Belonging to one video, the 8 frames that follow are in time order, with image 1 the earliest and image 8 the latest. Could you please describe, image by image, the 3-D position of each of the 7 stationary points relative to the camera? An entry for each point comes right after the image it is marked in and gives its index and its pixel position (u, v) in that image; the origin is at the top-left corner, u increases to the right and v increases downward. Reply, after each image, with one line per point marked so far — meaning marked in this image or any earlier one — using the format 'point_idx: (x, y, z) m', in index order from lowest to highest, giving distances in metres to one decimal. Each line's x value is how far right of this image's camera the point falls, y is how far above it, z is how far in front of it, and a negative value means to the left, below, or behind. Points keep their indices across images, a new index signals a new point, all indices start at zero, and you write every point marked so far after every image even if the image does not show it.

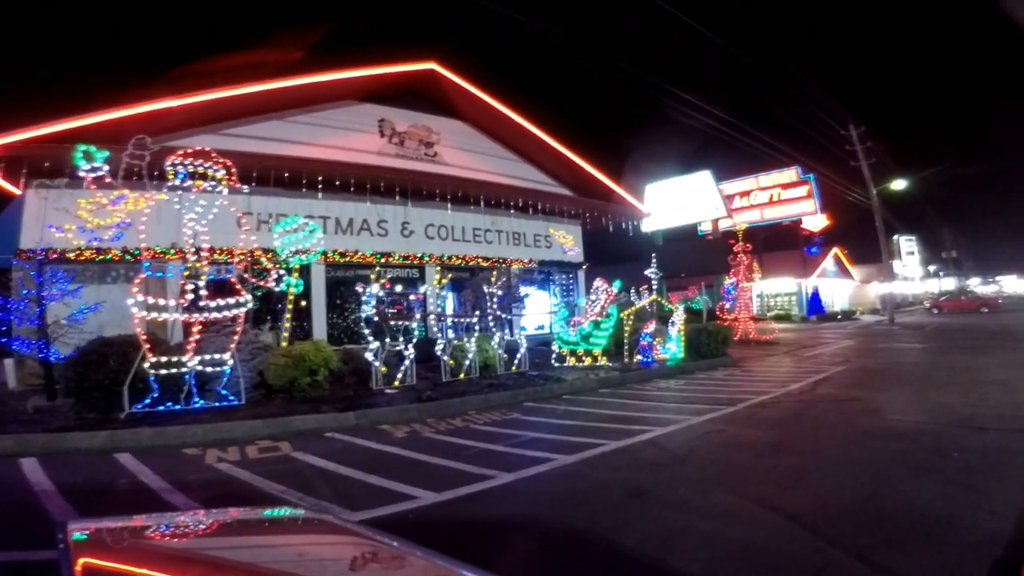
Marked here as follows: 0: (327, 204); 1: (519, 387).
0: (-3.4, +1.5, +10.7) m
1: (+0.3, -1.7, +10.7) m
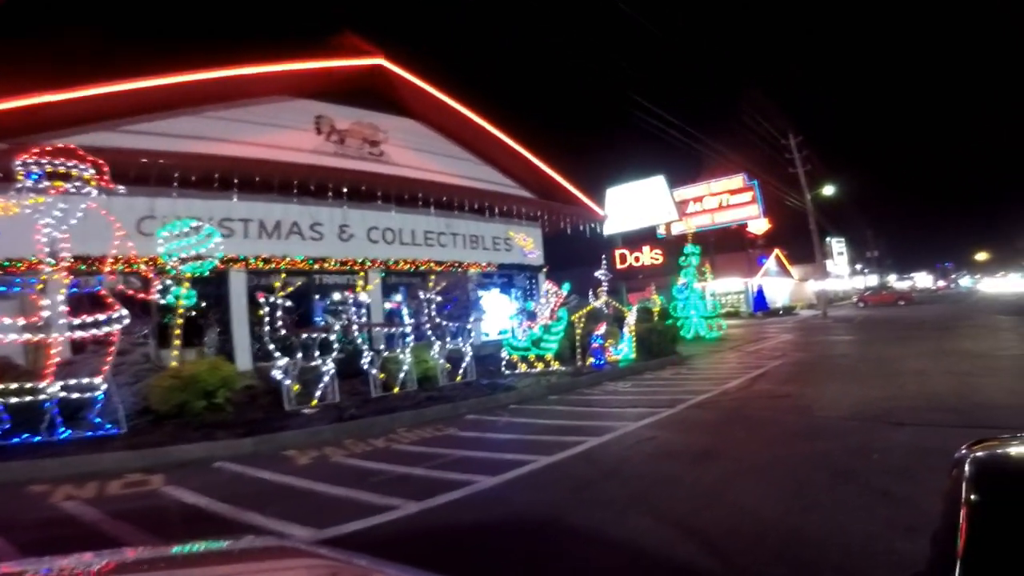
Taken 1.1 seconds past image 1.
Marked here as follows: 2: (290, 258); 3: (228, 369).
0: (-4.5, +1.3, +9.9) m
1: (-0.8, -1.8, +9.8) m
2: (-4.0, +0.4, +10.3) m
3: (-4.0, -1.2, +8.4) m
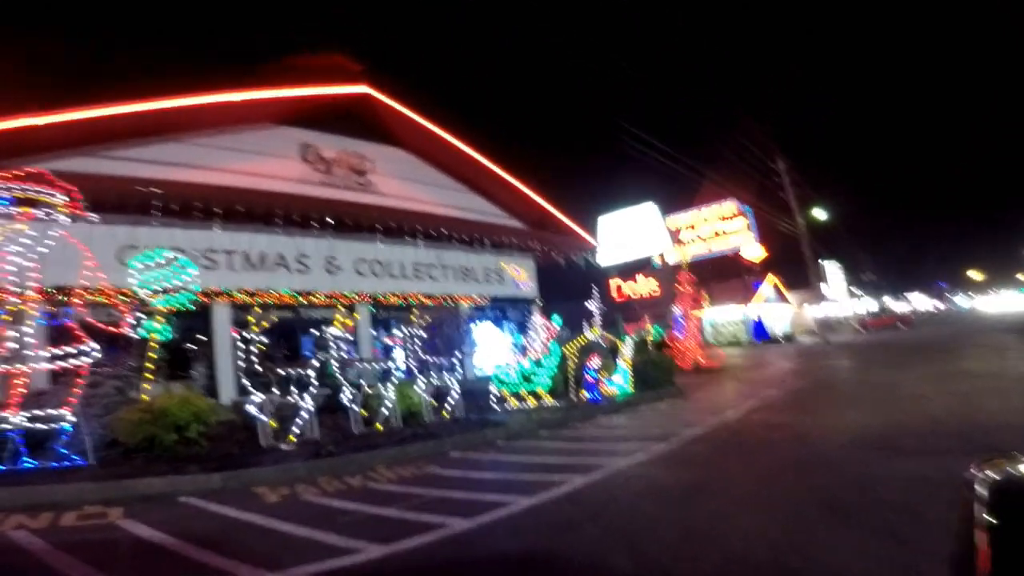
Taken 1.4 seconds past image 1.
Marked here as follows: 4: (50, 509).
0: (-4.7, +0.8, +9.7) m
1: (-1.0, -2.3, +9.3) m
2: (-4.2, -0.1, +10.1) m
3: (-4.3, -1.6, +8.1) m
4: (-4.9, -2.3, +6.1) m
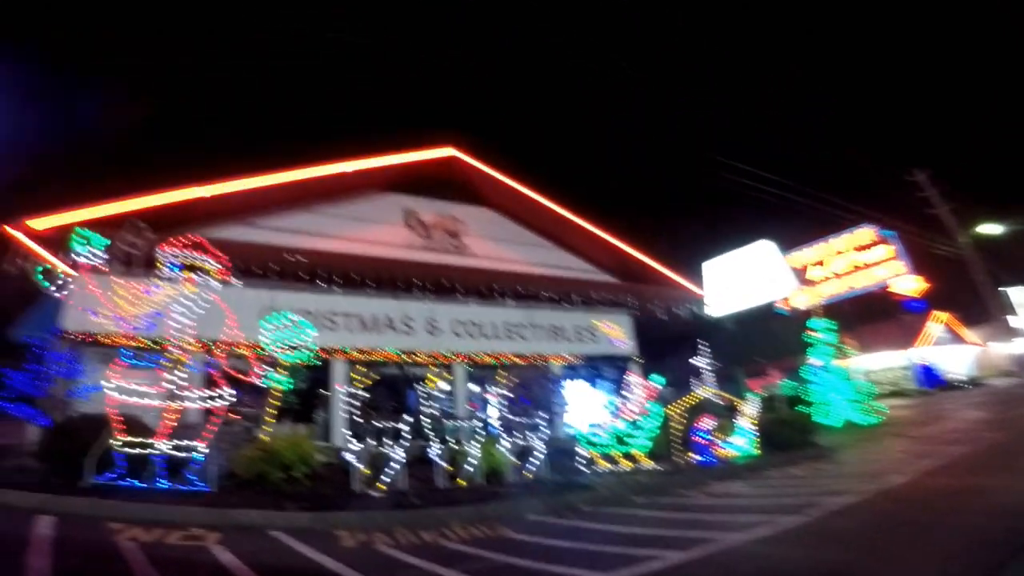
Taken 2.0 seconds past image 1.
0: (-3.0, -0.3, +10.9) m
1: (+0.4, -3.3, +9.2) m
2: (-2.4, -1.2, +11.0) m
3: (-3.1, -2.4, +8.9) m
4: (-4.3, -2.9, +7.1) m
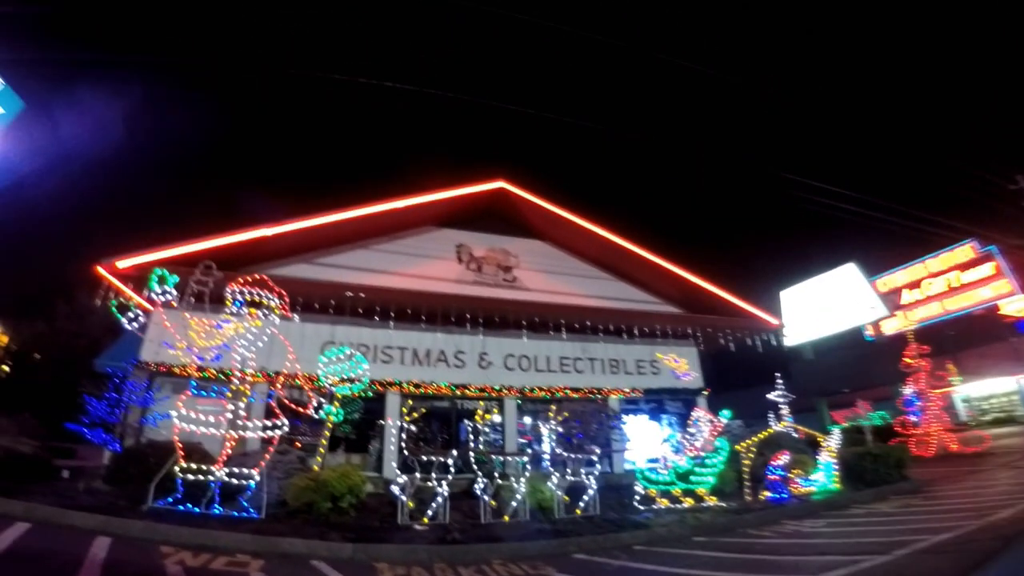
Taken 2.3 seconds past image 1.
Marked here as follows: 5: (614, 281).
0: (-2.1, -0.9, +11.1) m
1: (+1.1, -3.7, +8.7) m
2: (-1.5, -1.8, +11.0) m
3: (-2.4, -2.9, +9.0) m
4: (-3.8, -3.4, +7.3) m
5: (+2.4, +0.2, +13.2) m
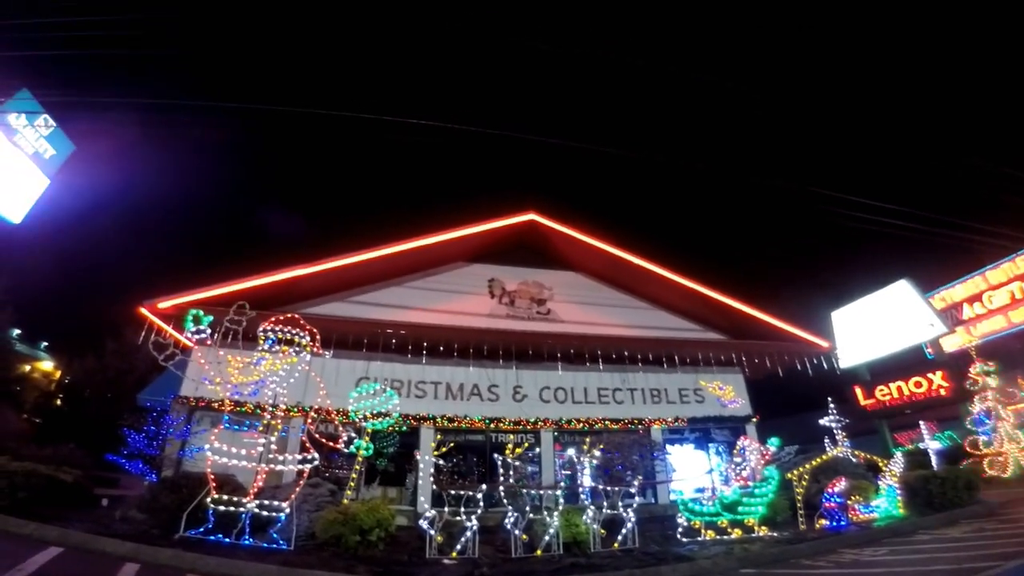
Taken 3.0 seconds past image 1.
0: (-1.5, -1.6, +11.1) m
1: (+1.5, -4.0, +8.2) m
2: (-0.9, -2.5, +10.9) m
3: (-1.9, -3.4, +8.9) m
4: (-3.5, -3.7, +7.3) m
5: (+3.2, -0.5, +12.9) m
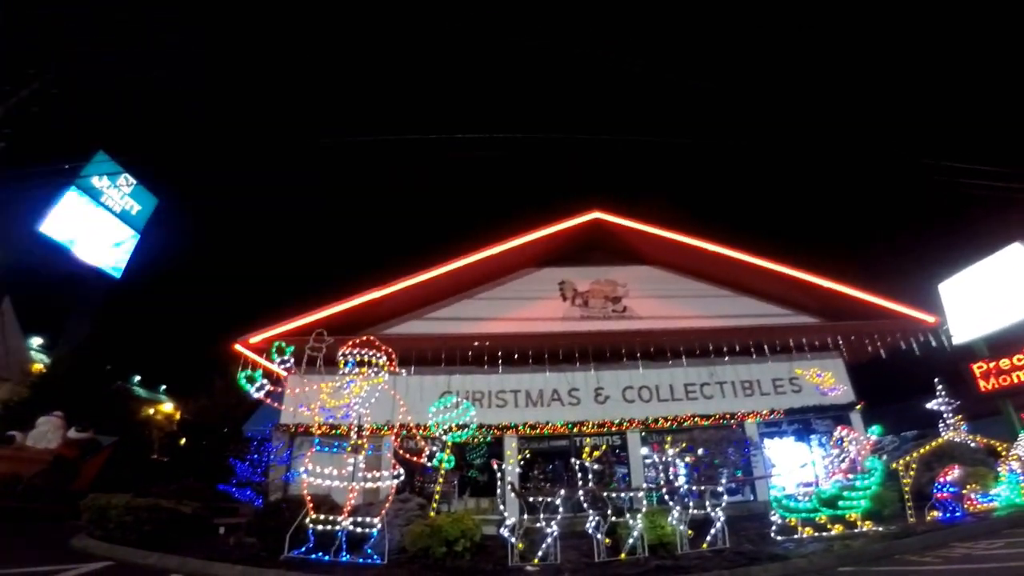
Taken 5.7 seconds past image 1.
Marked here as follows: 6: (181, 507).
0: (-0.1, -1.7, +11.3) m
1: (+2.7, -3.9, +8.0) m
2: (+0.6, -2.6, +11.0) m
3: (-0.7, -3.7, +9.2) m
4: (-2.4, -4.2, +7.8) m
5: (+4.6, -0.2, +12.4) m
6: (-5.3, -3.5, +9.2) m
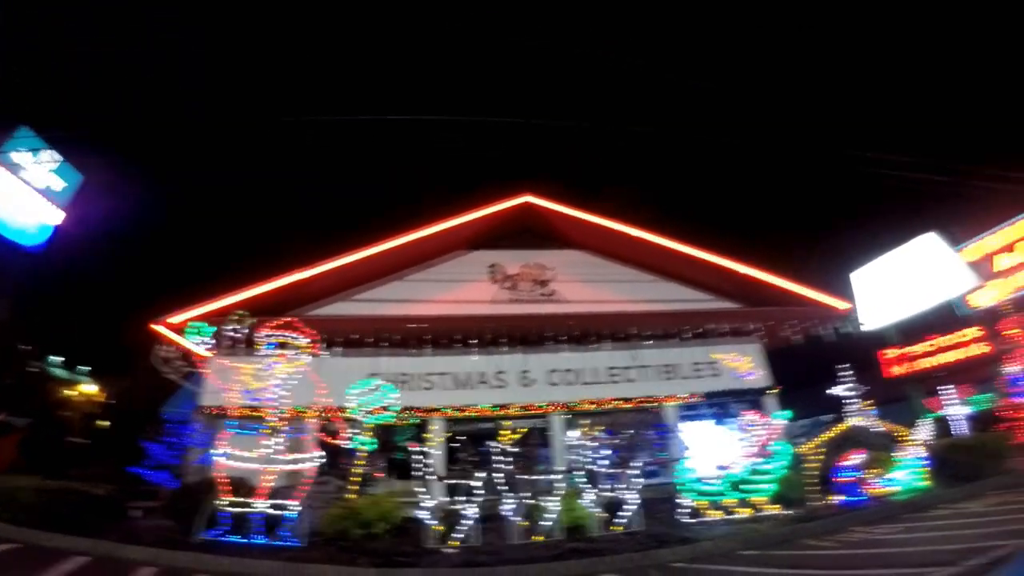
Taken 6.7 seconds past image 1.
0: (-1.4, -1.4, +11.2) m
1: (+1.5, -3.7, +8.1) m
2: (-0.7, -2.2, +11.0) m
3: (-2.0, -3.4, +9.2) m
4: (-3.6, -3.9, +7.8) m
5: (+3.3, +0.2, +12.4) m
6: (-6.5, -3.2, +9.1) m
